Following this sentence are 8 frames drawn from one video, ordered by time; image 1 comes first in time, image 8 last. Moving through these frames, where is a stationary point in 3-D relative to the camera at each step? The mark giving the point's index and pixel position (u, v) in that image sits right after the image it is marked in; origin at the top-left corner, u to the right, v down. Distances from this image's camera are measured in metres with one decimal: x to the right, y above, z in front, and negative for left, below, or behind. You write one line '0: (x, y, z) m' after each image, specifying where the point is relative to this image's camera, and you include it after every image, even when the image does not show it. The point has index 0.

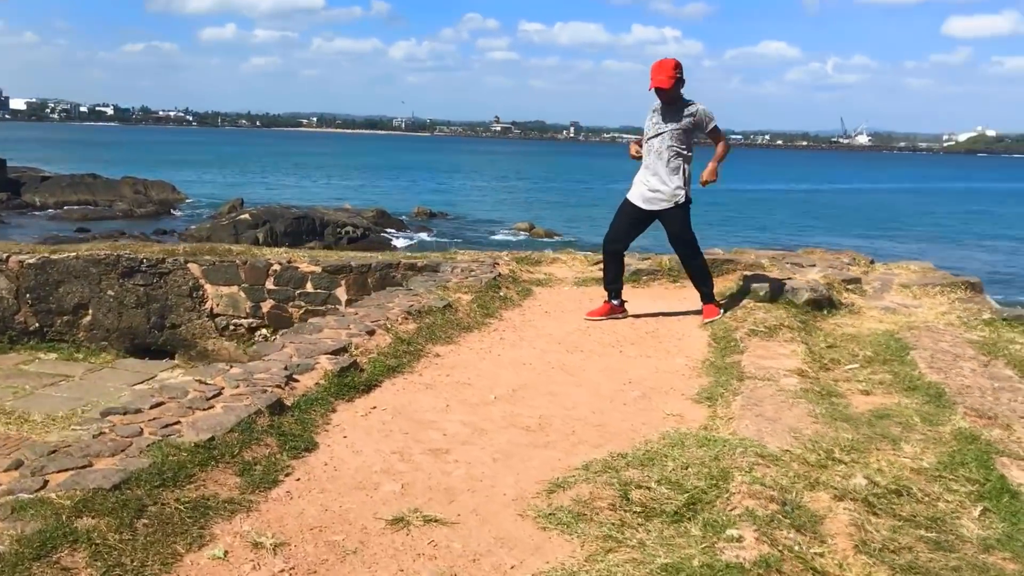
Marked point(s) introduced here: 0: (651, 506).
0: (+0.5, -0.7, +3.1) m
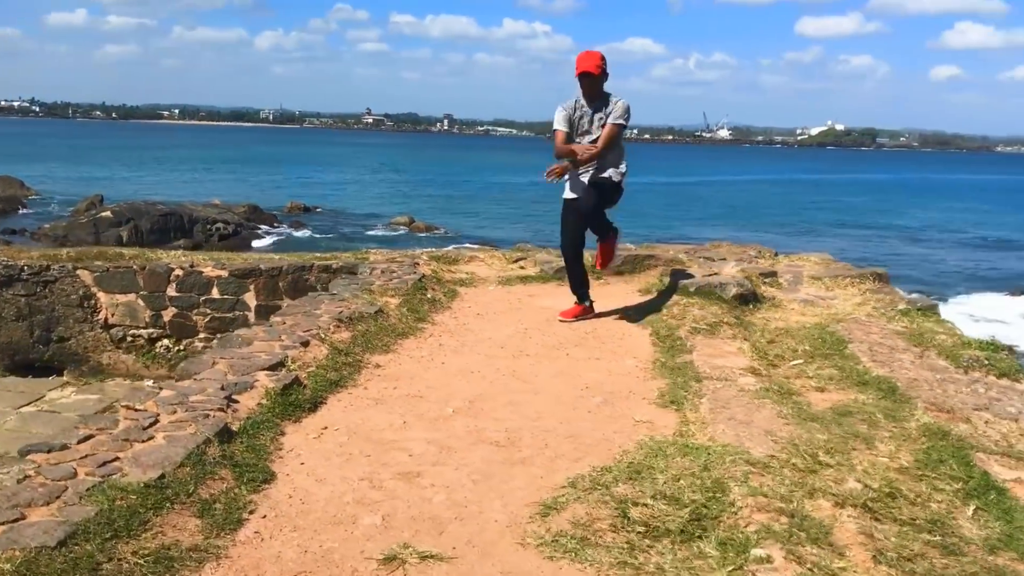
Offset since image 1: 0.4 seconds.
0: (+0.5, -0.8, +2.9) m
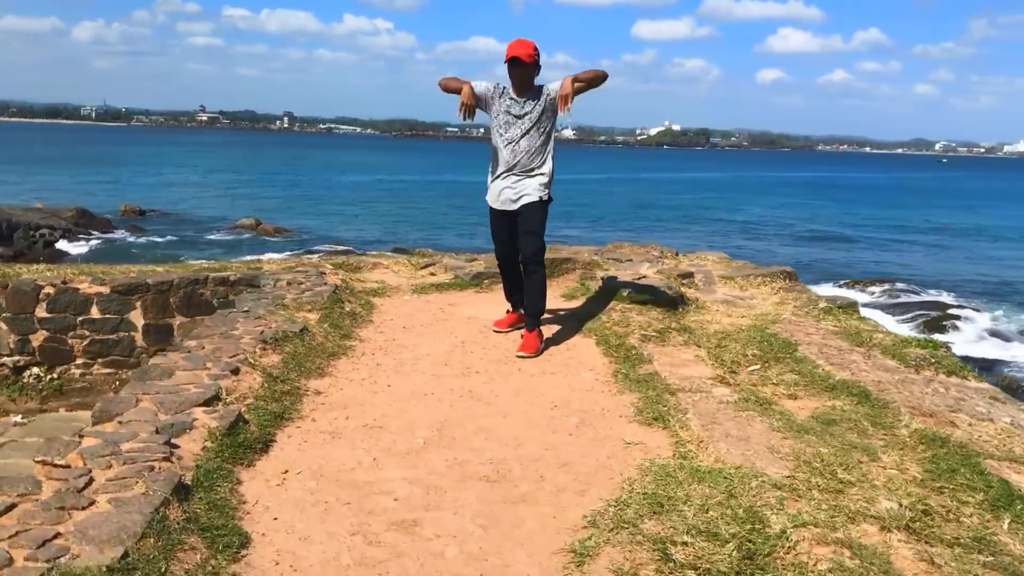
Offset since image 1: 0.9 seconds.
0: (+0.6, -0.8, +2.6) m
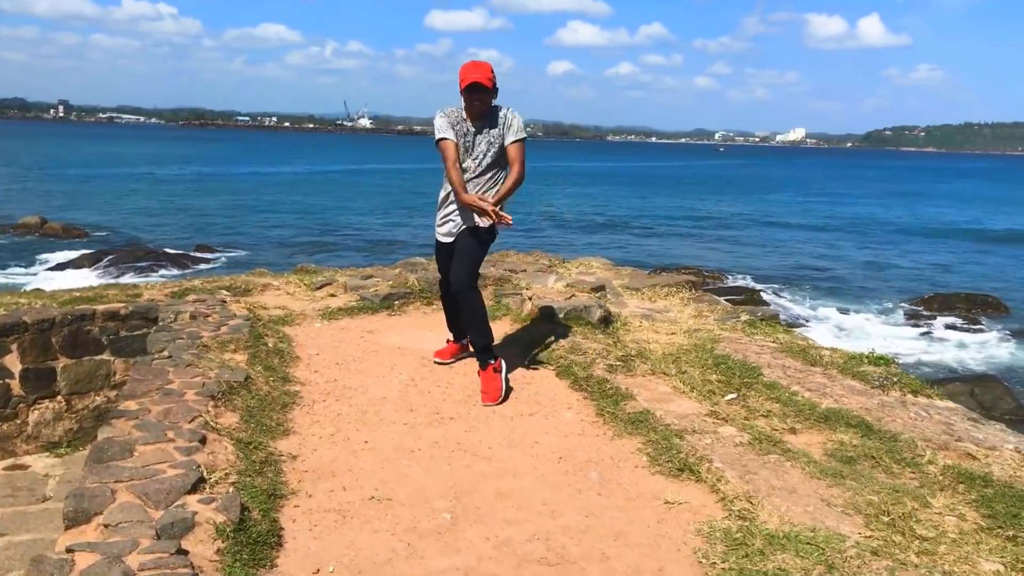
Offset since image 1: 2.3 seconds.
0: (+0.9, -1.0, +2.3) m
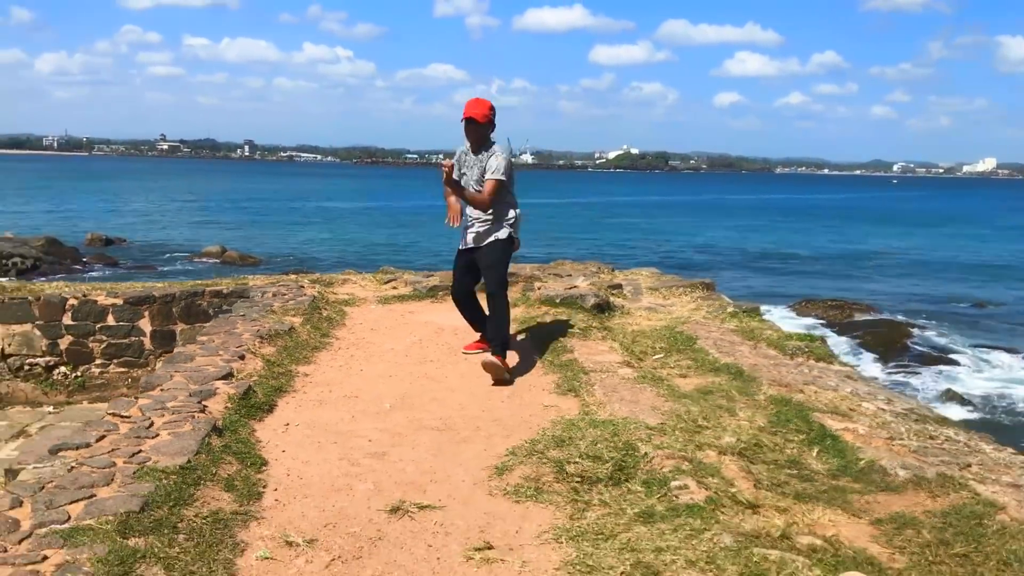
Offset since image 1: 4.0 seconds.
0: (+0.3, -0.8, +3.7) m
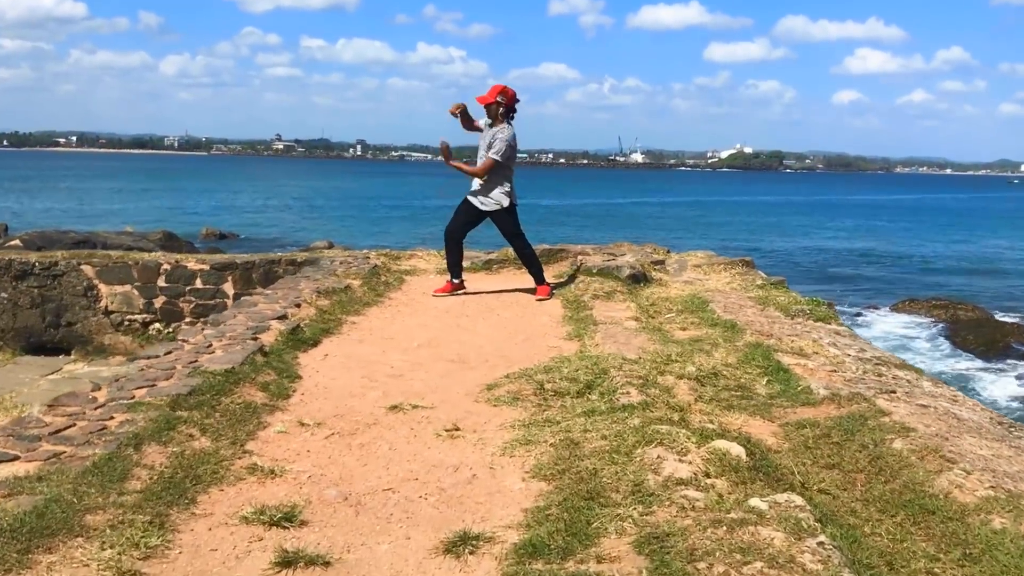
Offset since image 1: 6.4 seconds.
0: (+0.2, -0.5, +4.5) m
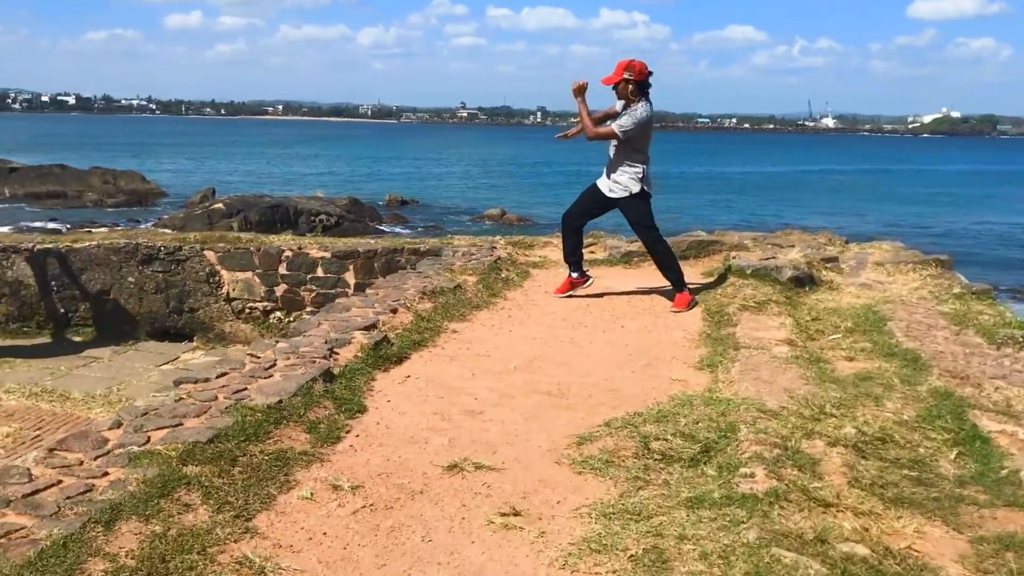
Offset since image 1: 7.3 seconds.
0: (+0.6, -0.7, +3.5) m
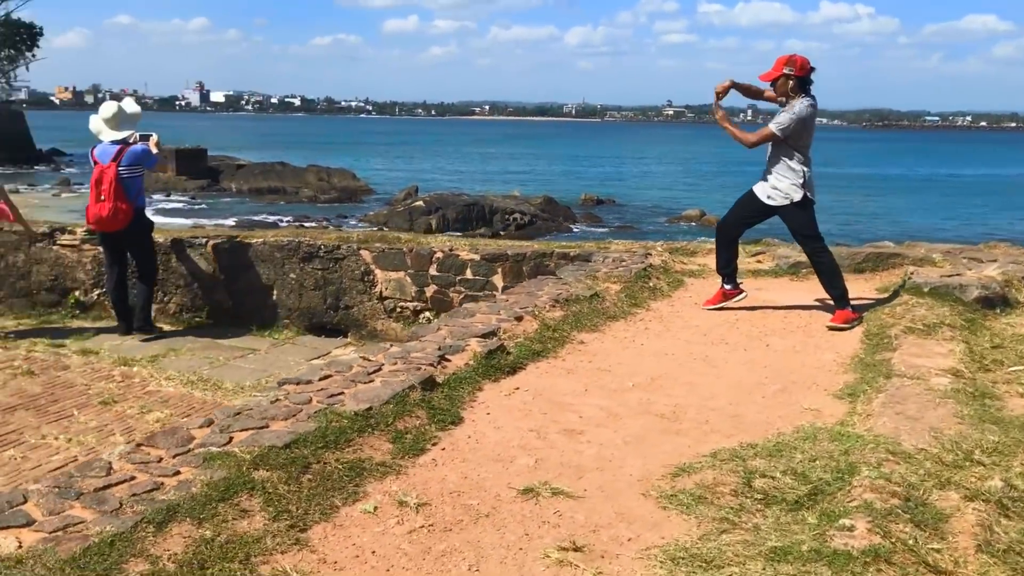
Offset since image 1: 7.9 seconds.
0: (+0.9, -0.7, +3.2) m
